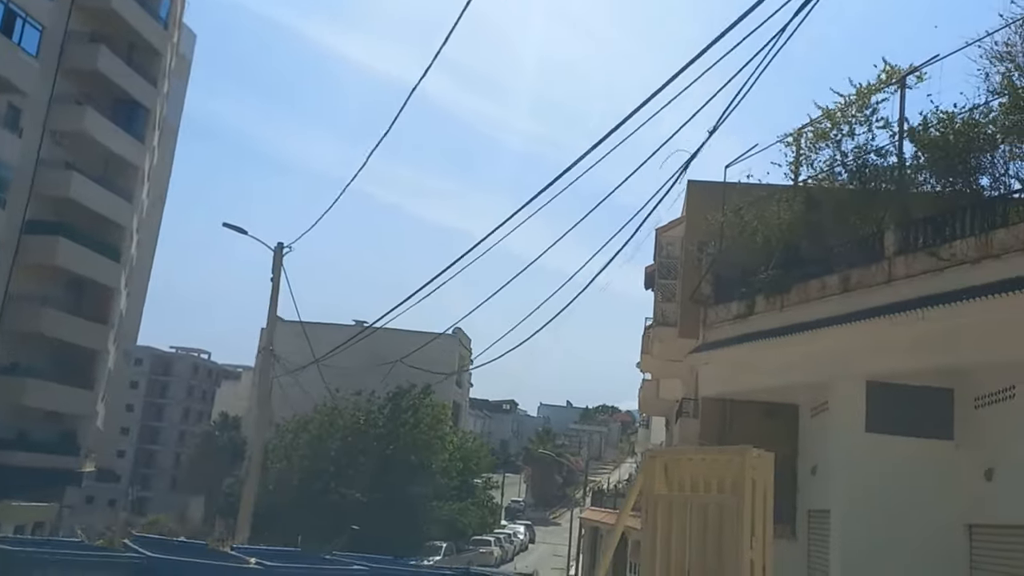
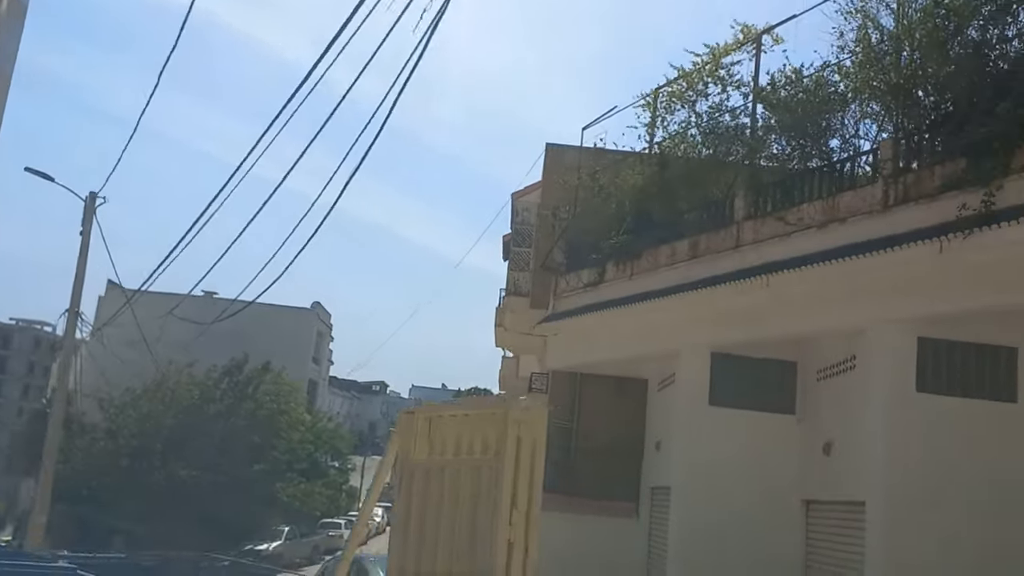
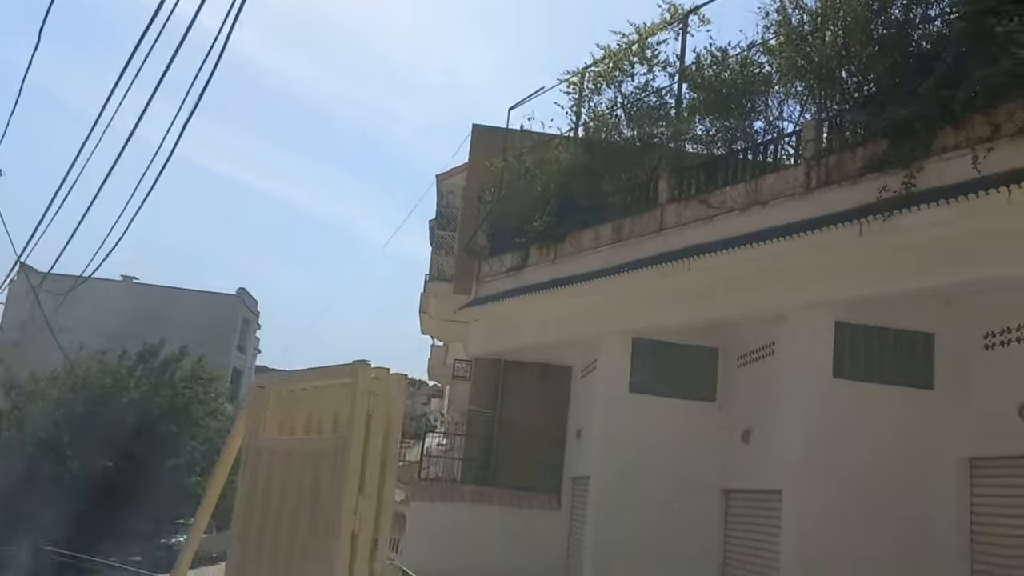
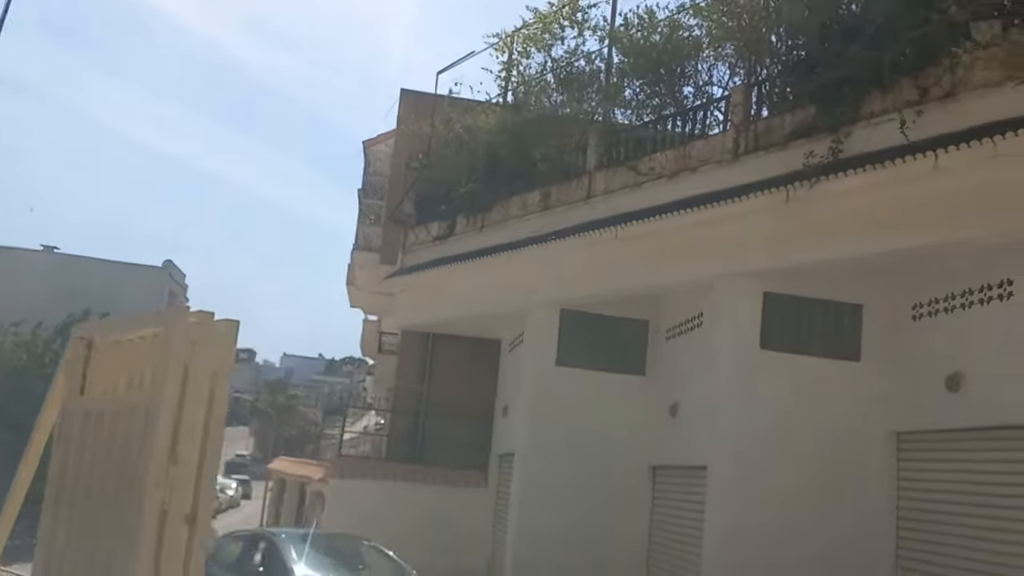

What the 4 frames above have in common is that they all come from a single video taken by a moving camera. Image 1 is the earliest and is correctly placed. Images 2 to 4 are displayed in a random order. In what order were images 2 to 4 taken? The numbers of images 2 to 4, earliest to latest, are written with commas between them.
2, 3, 4
